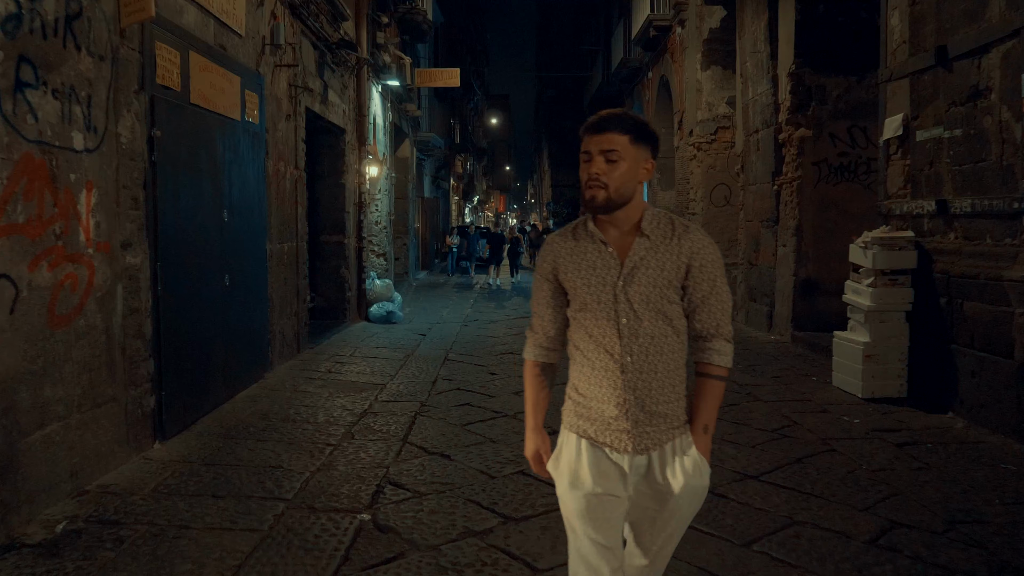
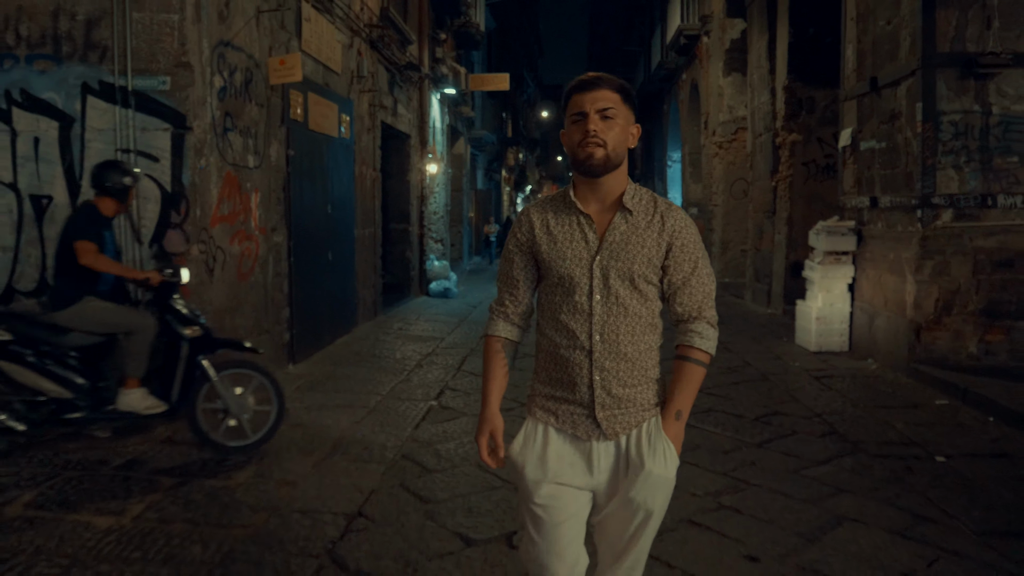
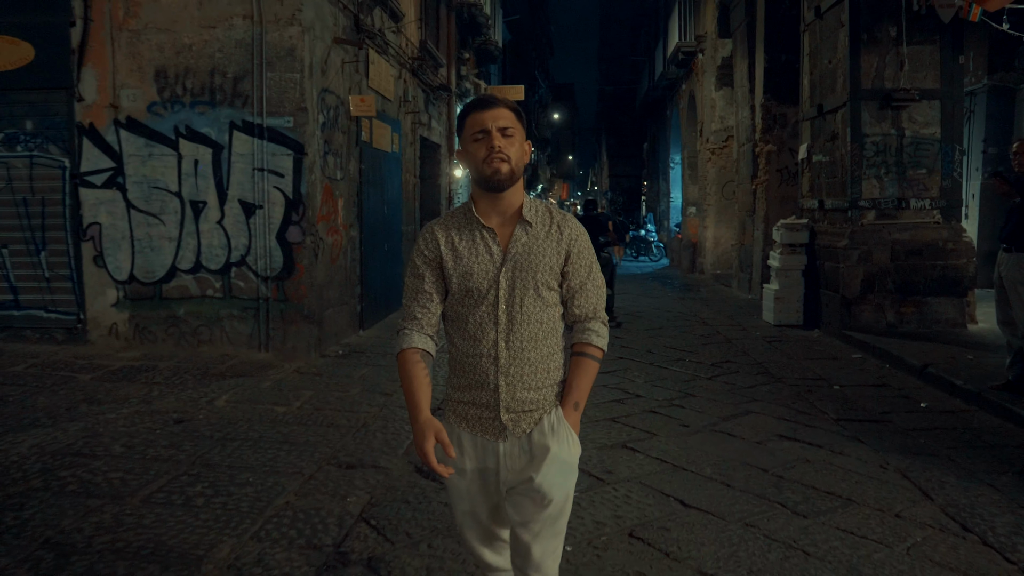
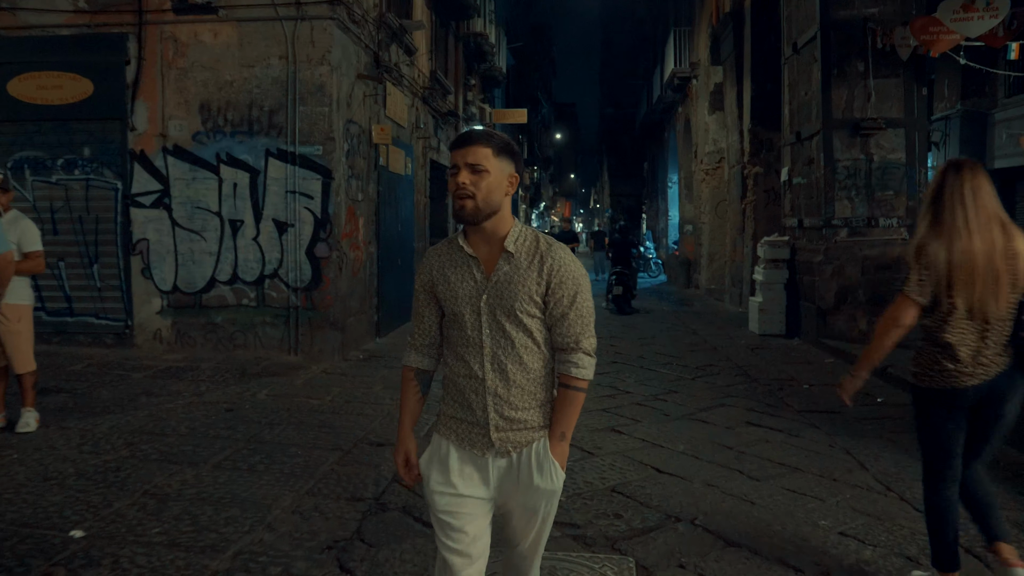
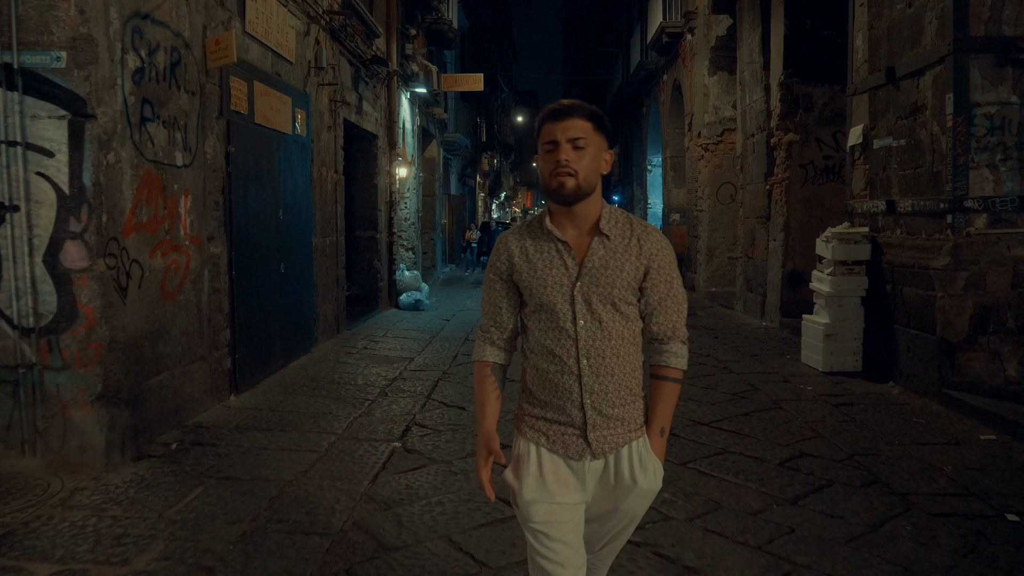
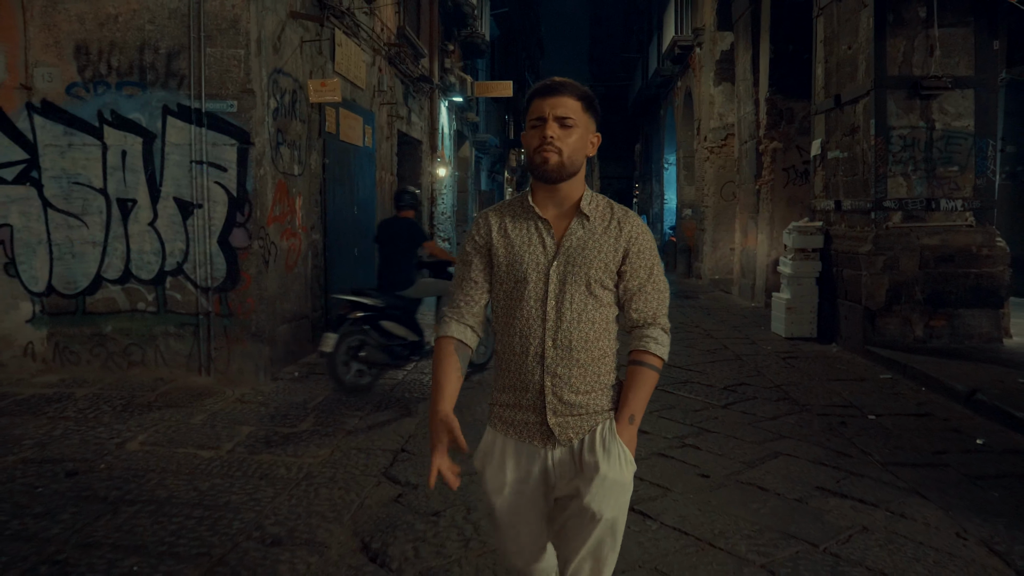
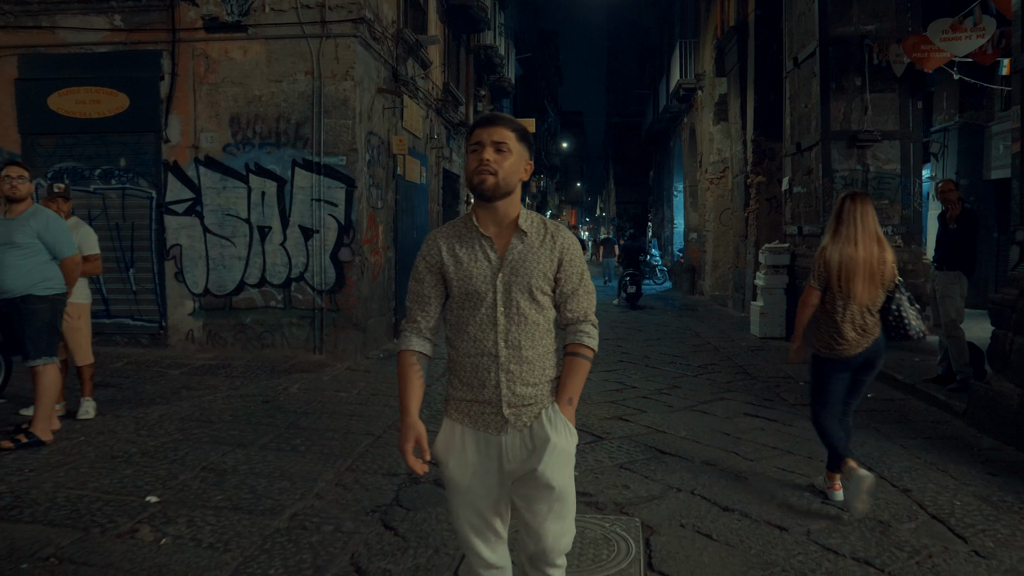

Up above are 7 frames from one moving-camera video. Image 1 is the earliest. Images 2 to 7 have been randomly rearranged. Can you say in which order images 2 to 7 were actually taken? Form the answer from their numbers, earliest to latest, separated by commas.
5, 2, 6, 3, 4, 7
